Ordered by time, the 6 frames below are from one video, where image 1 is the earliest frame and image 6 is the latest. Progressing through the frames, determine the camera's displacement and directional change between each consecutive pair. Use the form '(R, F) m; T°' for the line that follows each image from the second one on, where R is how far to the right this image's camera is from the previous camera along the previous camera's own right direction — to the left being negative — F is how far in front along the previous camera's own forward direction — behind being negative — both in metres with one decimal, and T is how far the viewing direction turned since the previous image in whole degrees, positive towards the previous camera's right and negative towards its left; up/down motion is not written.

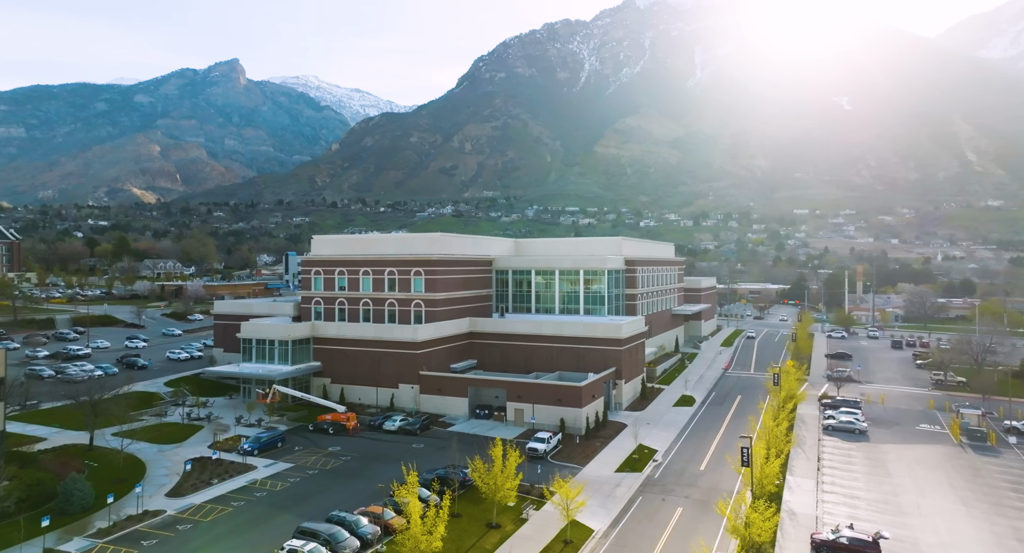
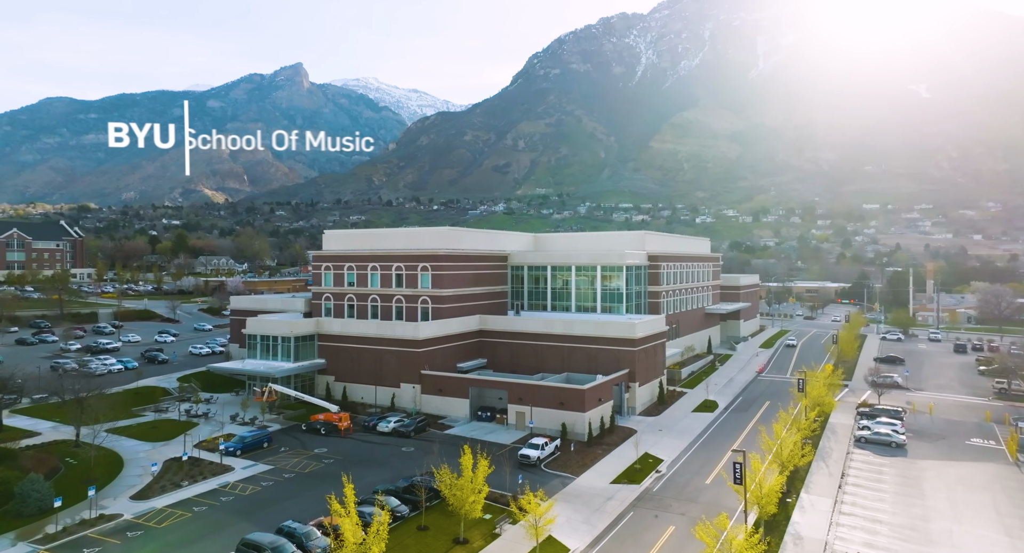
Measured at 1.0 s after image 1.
(+4.4, +3.1) m; -5°
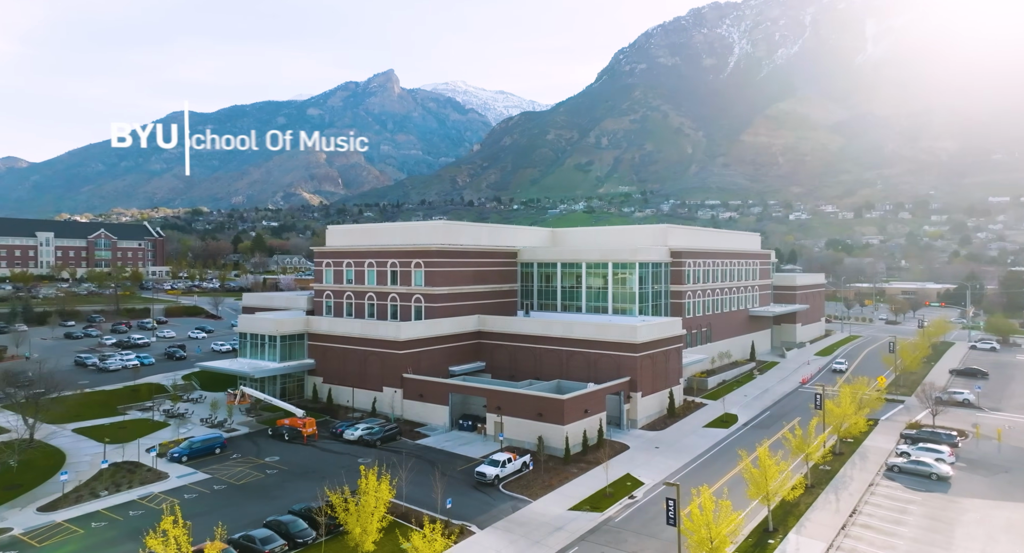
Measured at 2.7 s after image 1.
(+8.1, +5.3) m; -8°
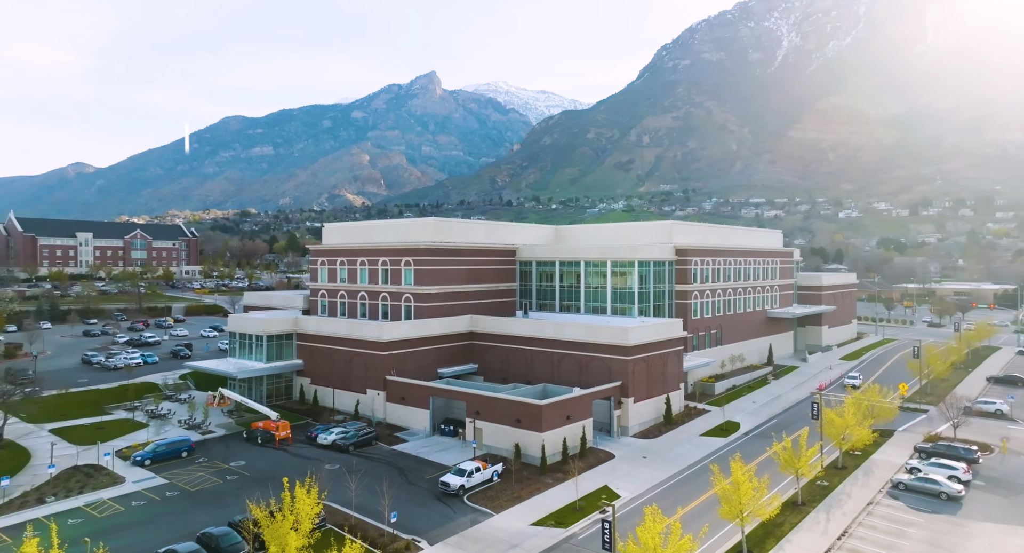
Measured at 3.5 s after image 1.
(+4.4, +2.5) m; -4°
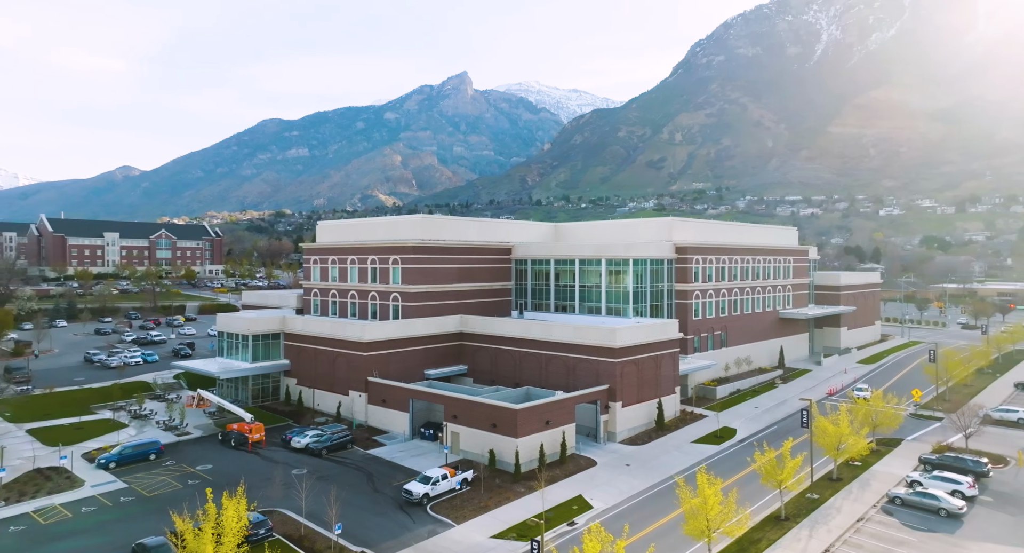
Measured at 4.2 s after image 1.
(+3.6, +2.1) m; -3°
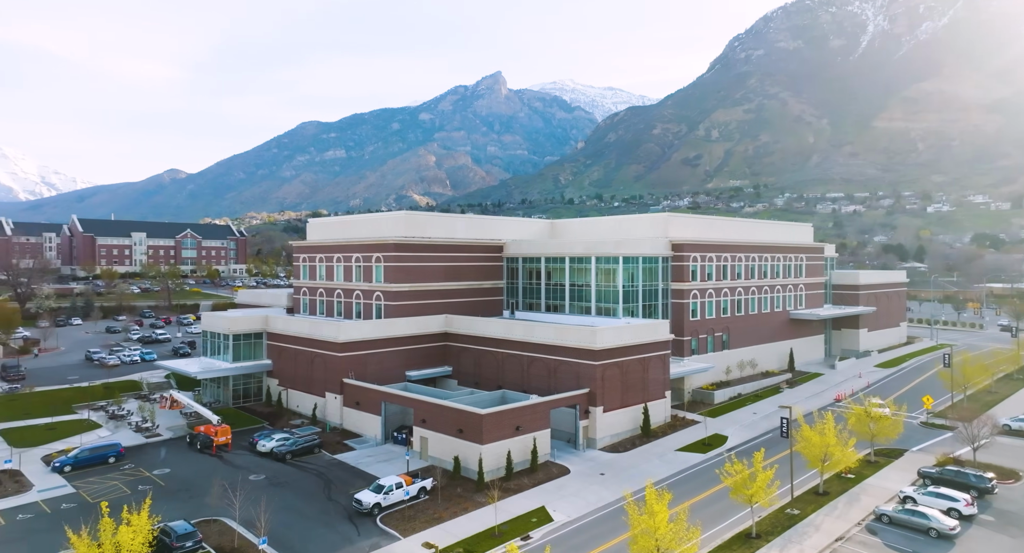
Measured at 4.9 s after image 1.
(+4.1, +2.4) m; -3°
